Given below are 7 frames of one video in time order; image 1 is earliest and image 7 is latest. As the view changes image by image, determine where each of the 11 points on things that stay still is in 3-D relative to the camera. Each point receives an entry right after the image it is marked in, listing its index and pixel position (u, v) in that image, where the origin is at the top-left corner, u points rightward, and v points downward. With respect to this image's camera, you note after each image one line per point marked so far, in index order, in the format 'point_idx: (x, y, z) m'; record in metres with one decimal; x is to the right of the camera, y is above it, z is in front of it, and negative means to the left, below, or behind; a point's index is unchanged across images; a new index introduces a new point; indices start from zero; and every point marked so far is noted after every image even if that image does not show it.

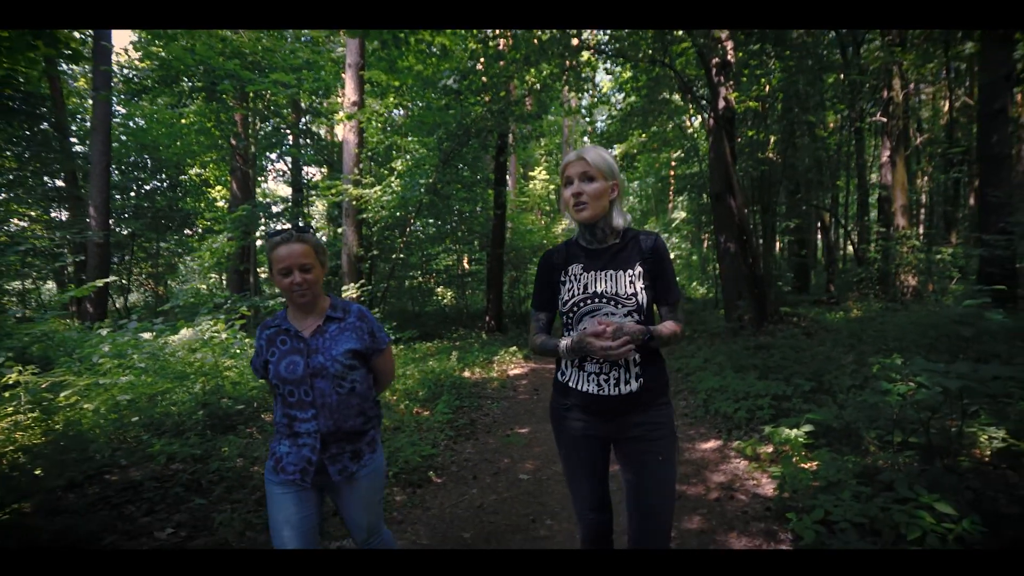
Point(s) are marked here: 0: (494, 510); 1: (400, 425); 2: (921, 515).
0: (-0.1, -1.7, +3.9) m
1: (-1.2, -1.4, +5.4) m
2: (+2.2, -1.2, +2.7) m
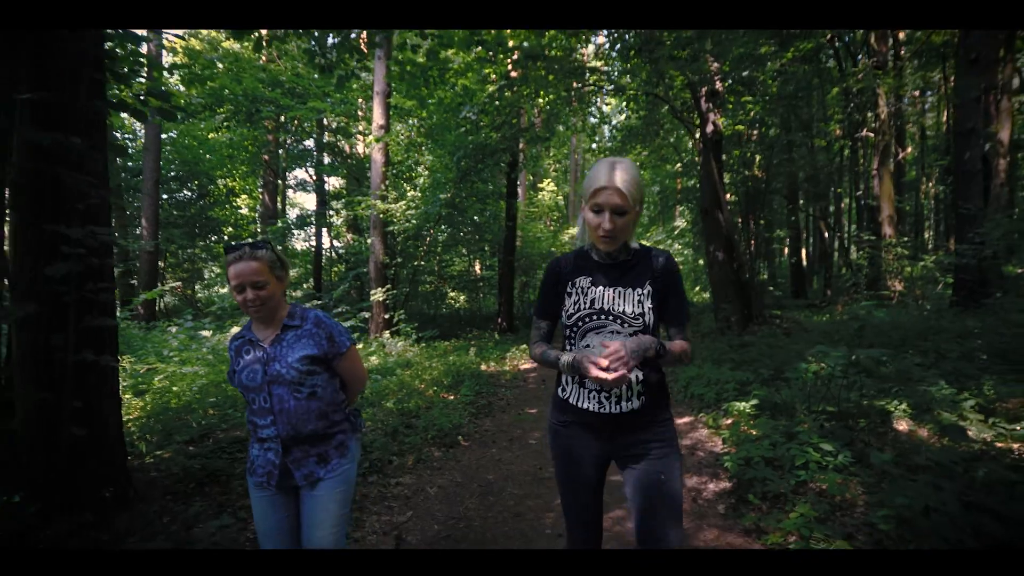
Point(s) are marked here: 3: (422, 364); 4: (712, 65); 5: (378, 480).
0: (0.0, -1.7, +5.0) m
1: (-1.0, -1.5, +6.6) m
2: (+2.3, -1.2, +3.9) m
3: (-1.6, -1.3, +8.8) m
4: (+3.8, +4.2, +9.5) m
5: (-1.1, -1.6, +4.4) m
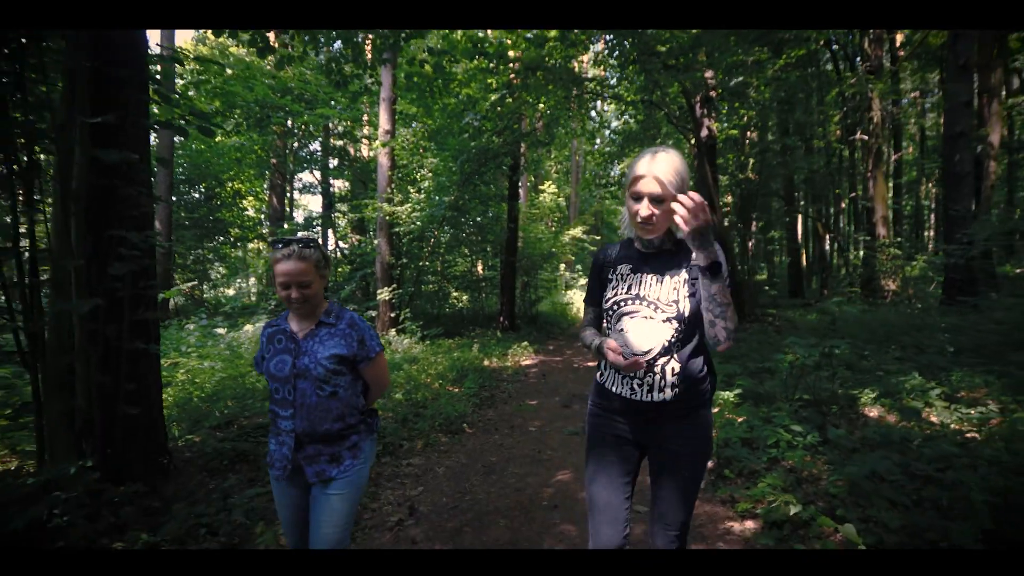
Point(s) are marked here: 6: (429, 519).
0: (0.0, -1.7, +5.4) m
1: (-1.0, -1.5, +7.0) m
2: (+2.3, -1.2, +4.2) m
3: (-1.5, -1.3, +9.2) m
4: (+3.8, +4.2, +9.9) m
5: (-1.1, -1.6, +4.8) m
6: (-0.6, -1.7, +3.8) m
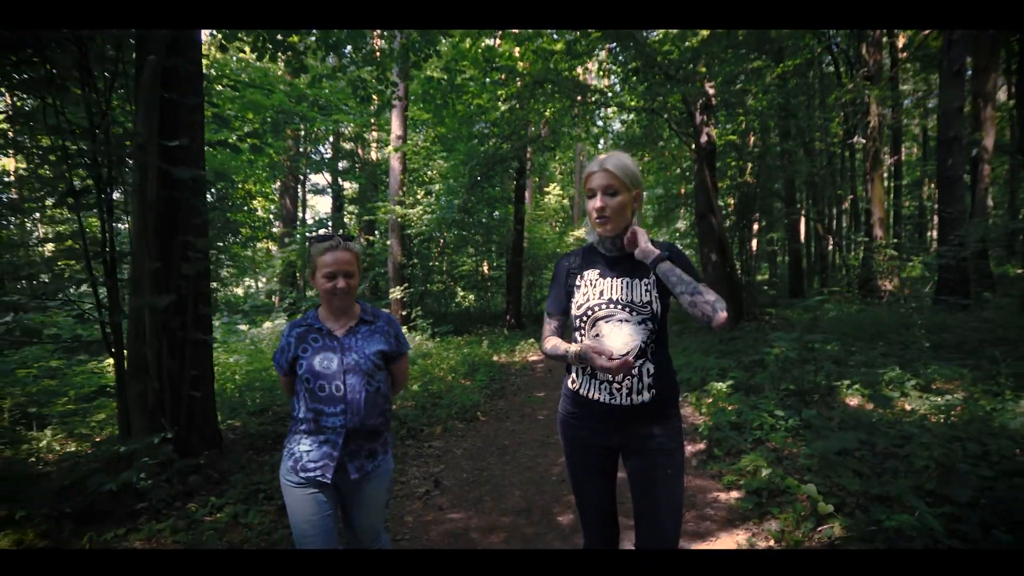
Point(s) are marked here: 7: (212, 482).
0: (+0.1, -1.7, +5.9) m
1: (-0.9, -1.5, +7.5) m
2: (+2.4, -1.2, +4.7) m
3: (-1.4, -1.3, +9.7) m
4: (+4.0, +4.2, +10.3) m
5: (-1.0, -1.6, +5.3) m
6: (-0.5, -1.7, +4.3) m
7: (-2.3, -1.5, +3.9) m
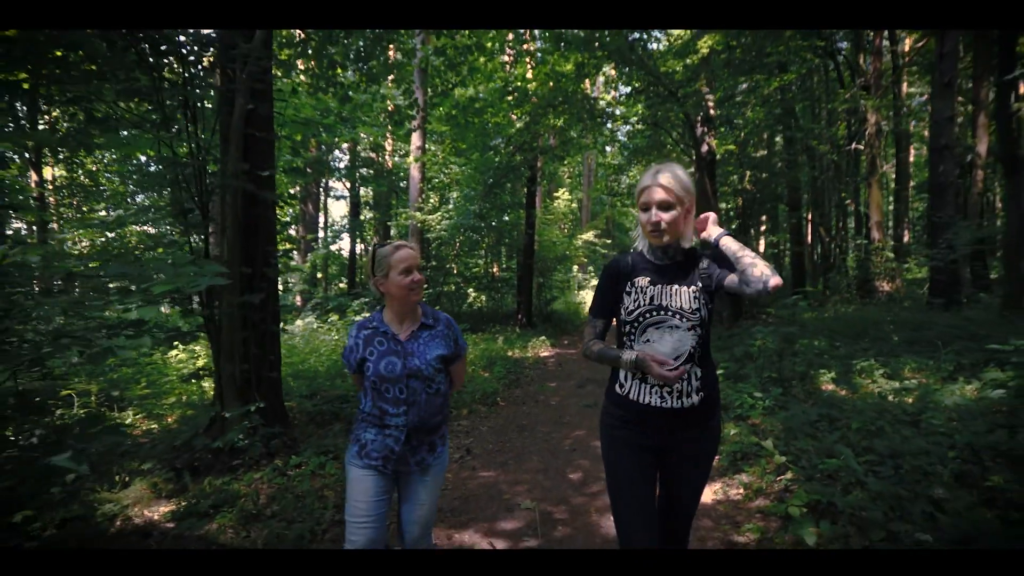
0: (+0.3, -1.7, +6.7) m
1: (-0.6, -1.5, +8.3) m
2: (+2.6, -1.2, +5.5) m
3: (-1.1, -1.3, +10.6) m
4: (+4.2, +4.2, +11.1) m
5: (-0.8, -1.6, +6.1) m
6: (-0.3, -1.7, +5.1) m
7: (-2.1, -1.5, +4.8) m
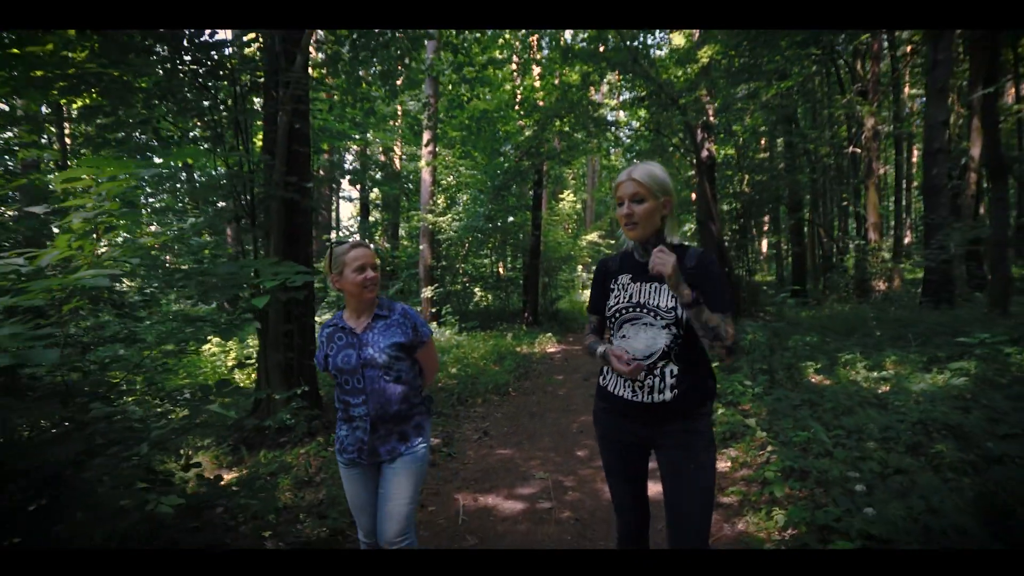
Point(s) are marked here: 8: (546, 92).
0: (+0.5, -1.7, +7.3) m
1: (-0.5, -1.4, +8.9) m
2: (+2.7, -1.2, +6.1) m
3: (-0.9, -1.3, +11.1) m
4: (+4.4, +4.2, +11.7) m
5: (-0.7, -1.6, +6.7) m
6: (-0.1, -1.7, +5.7) m
7: (-2.0, -1.5, +5.4) m
8: (+0.8, +4.9, +12.5) m
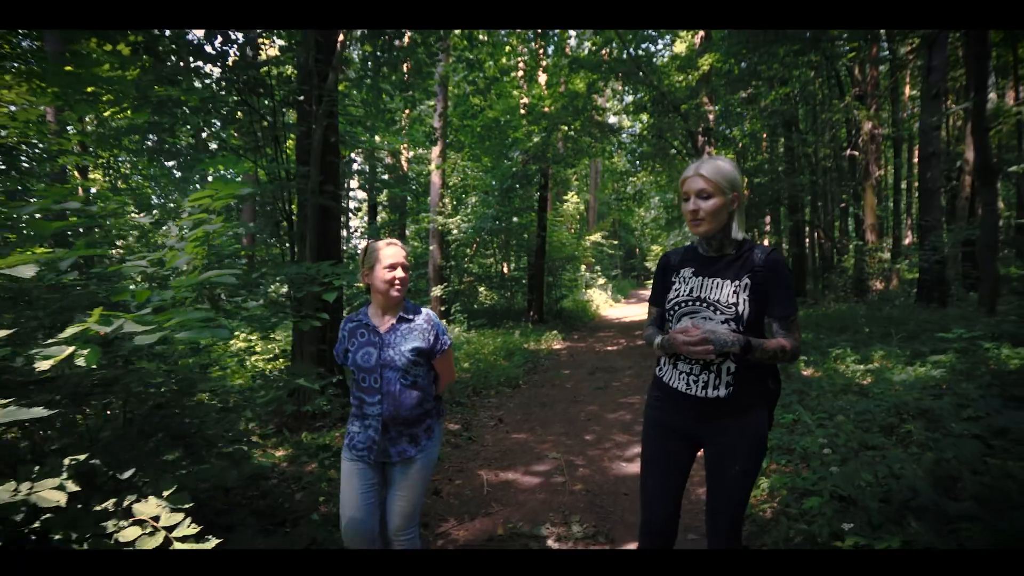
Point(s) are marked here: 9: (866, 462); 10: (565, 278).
0: (+0.6, -1.6, +7.8) m
1: (-0.3, -1.4, +9.4) m
2: (+2.9, -1.2, +6.5) m
3: (-0.7, -1.2, +11.6) m
4: (+4.6, +4.2, +12.1) m
5: (-0.5, -1.6, +7.2) m
6: (0.0, -1.7, +6.1) m
7: (-1.8, -1.4, +5.8) m
8: (+1.0, +4.9, +13.0) m
9: (+2.6, -1.3, +3.7) m
10: (+2.0, +0.4, +18.1) m
